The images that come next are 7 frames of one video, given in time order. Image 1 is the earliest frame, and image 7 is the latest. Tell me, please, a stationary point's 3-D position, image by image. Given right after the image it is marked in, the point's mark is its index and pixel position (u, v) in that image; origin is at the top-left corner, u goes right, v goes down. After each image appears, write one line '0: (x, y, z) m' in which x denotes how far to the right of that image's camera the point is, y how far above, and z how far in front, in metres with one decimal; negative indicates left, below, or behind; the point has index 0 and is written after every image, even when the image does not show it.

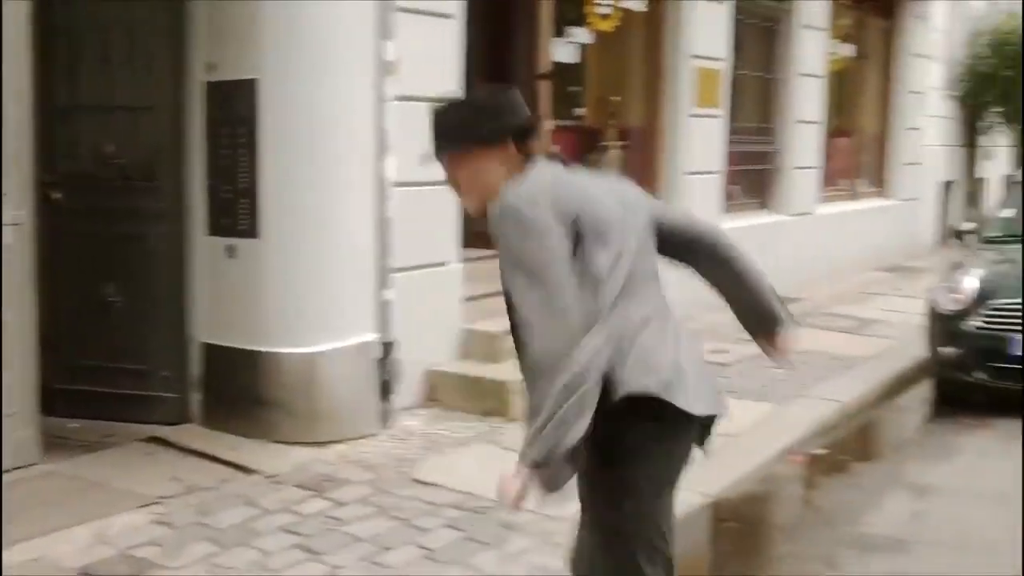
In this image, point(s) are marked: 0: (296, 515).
0: (-0.7, -0.8, +4.7) m
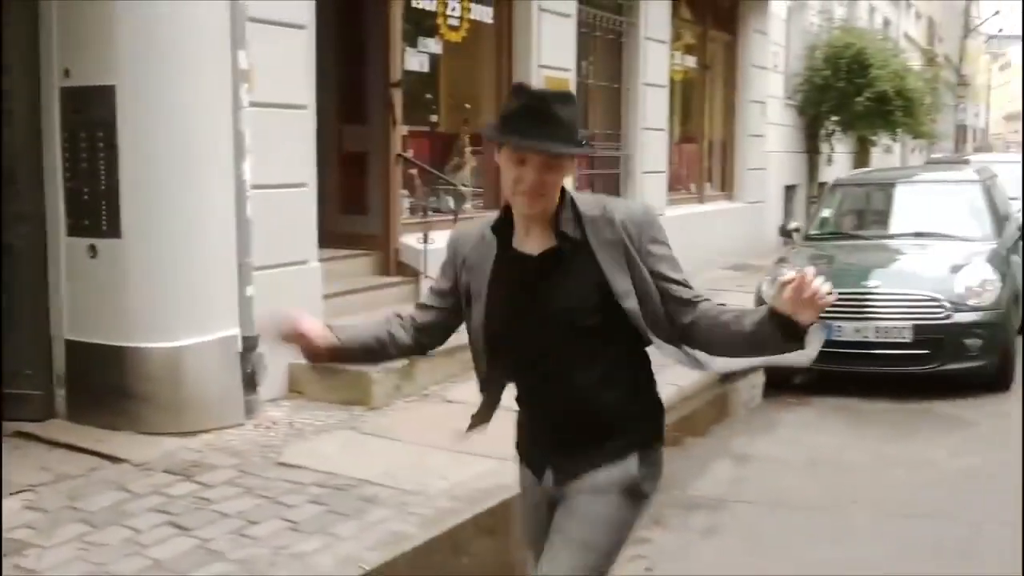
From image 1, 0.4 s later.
0: (-1.3, -0.8, +5.0) m
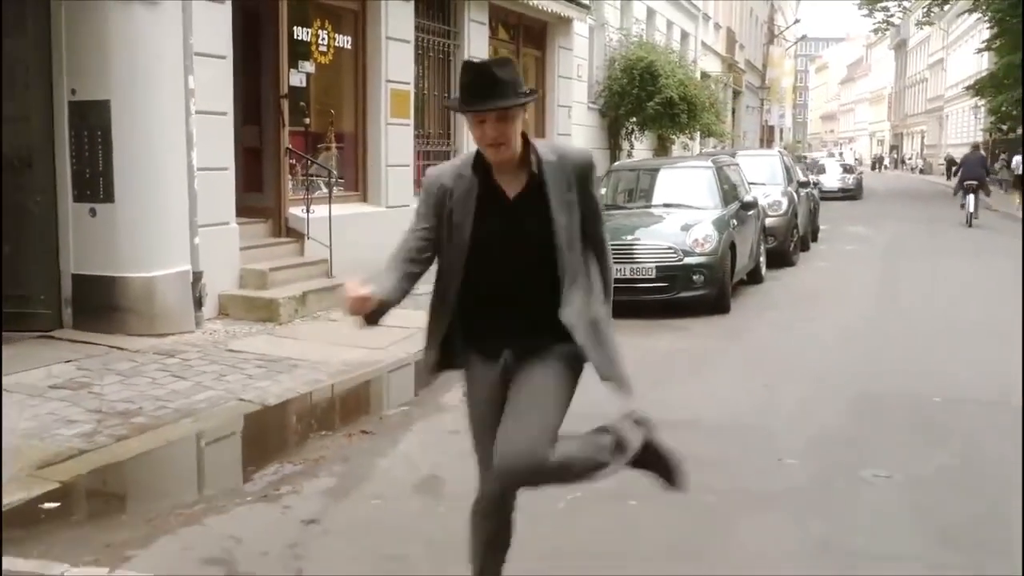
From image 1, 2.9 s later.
0: (-2.0, -0.4, +7.8) m
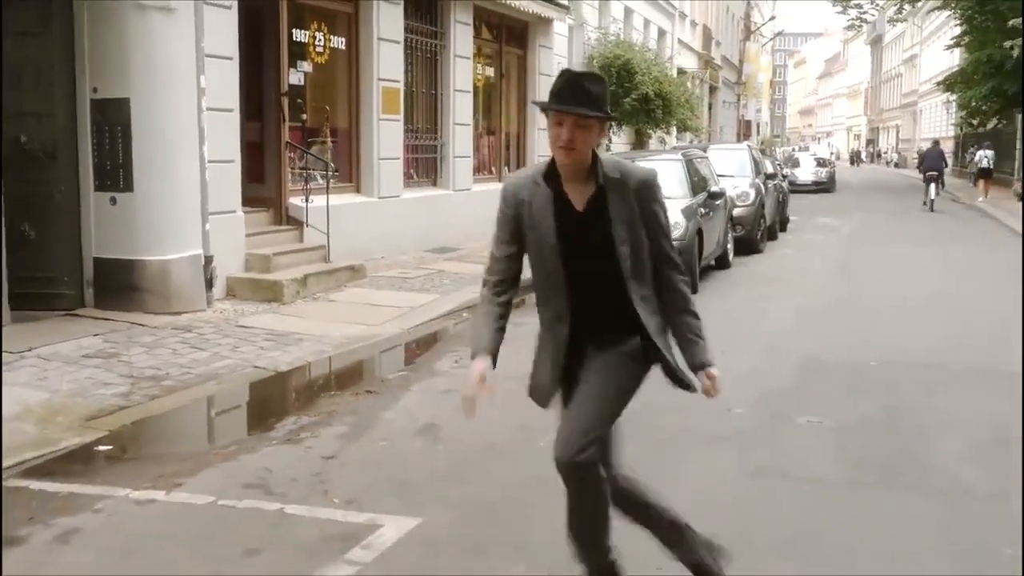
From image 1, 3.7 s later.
0: (-2.1, -0.3, +8.6) m
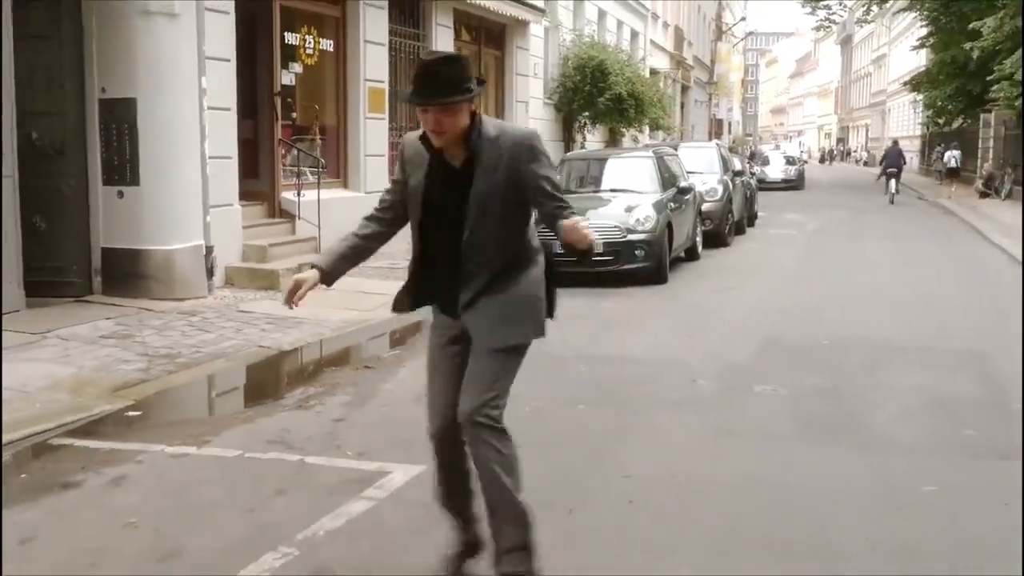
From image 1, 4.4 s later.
0: (-2.2, -0.2, +9.3) m
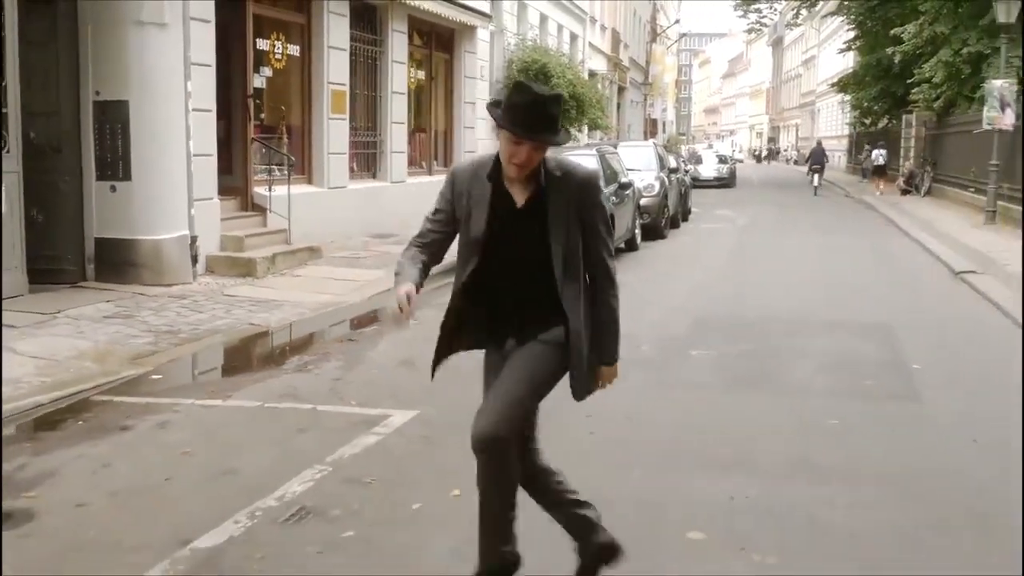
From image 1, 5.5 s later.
0: (-2.5, -0.1, +10.2) m
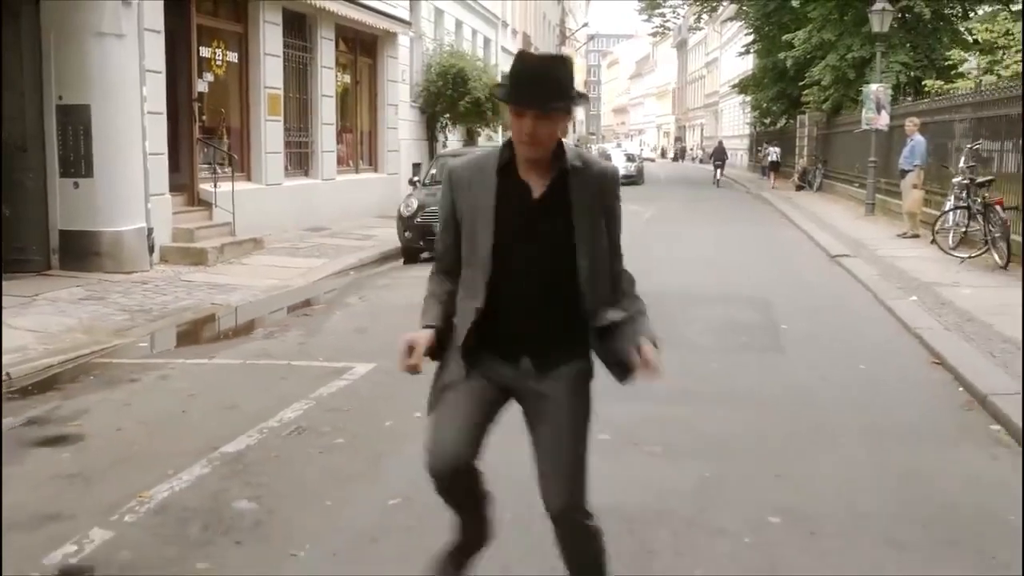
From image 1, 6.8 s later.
0: (-3.1, 0.0, +11.4) m
